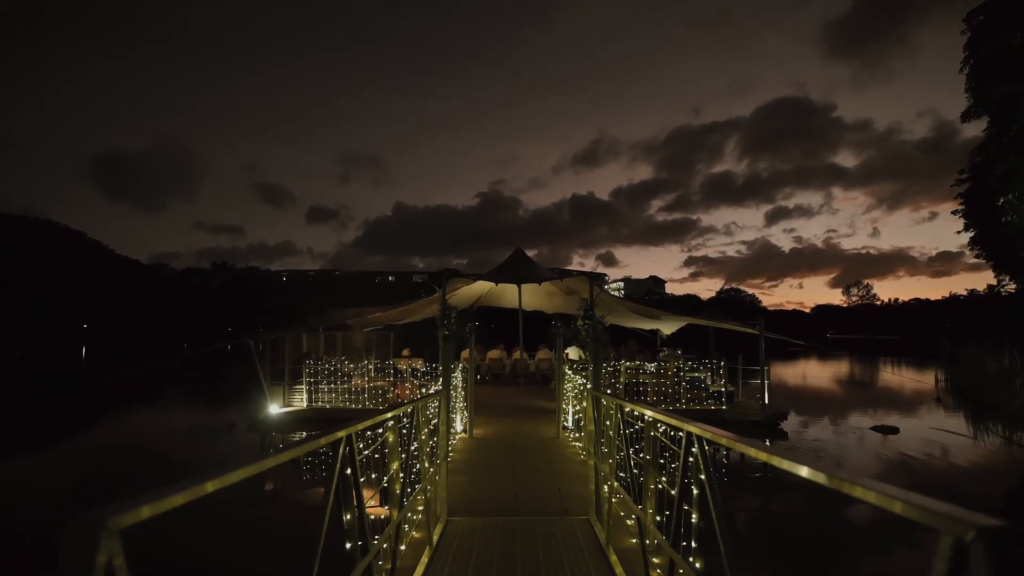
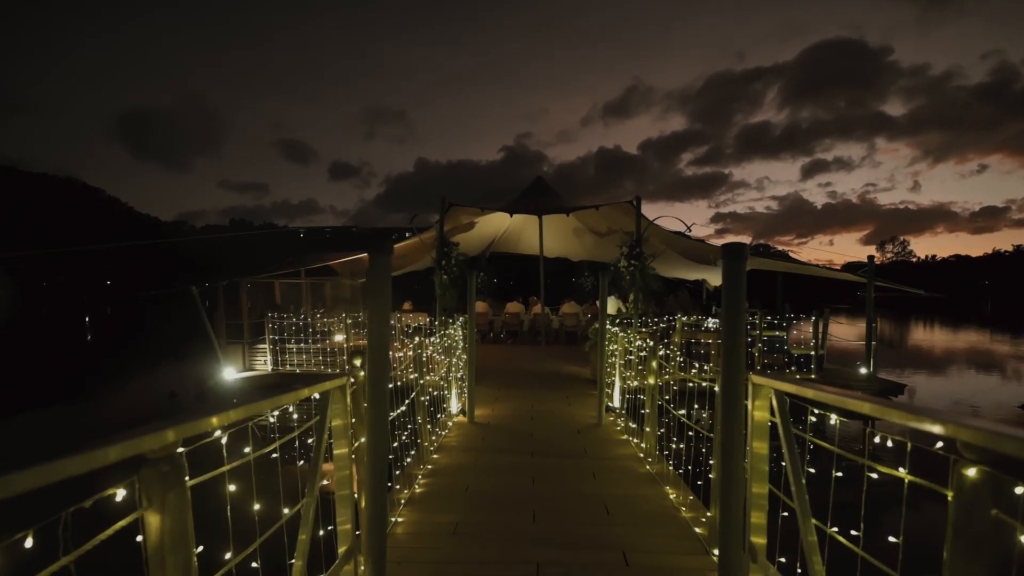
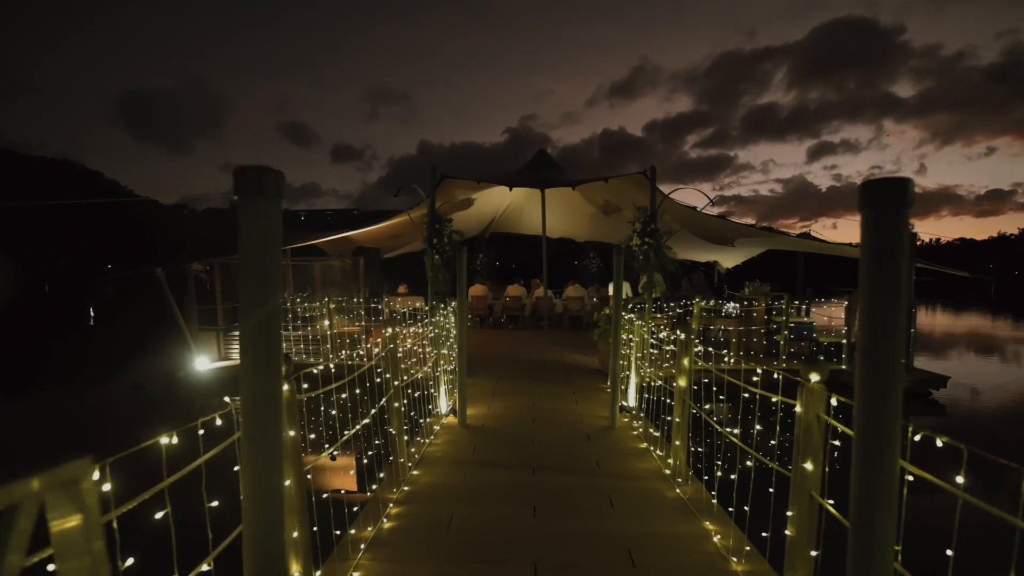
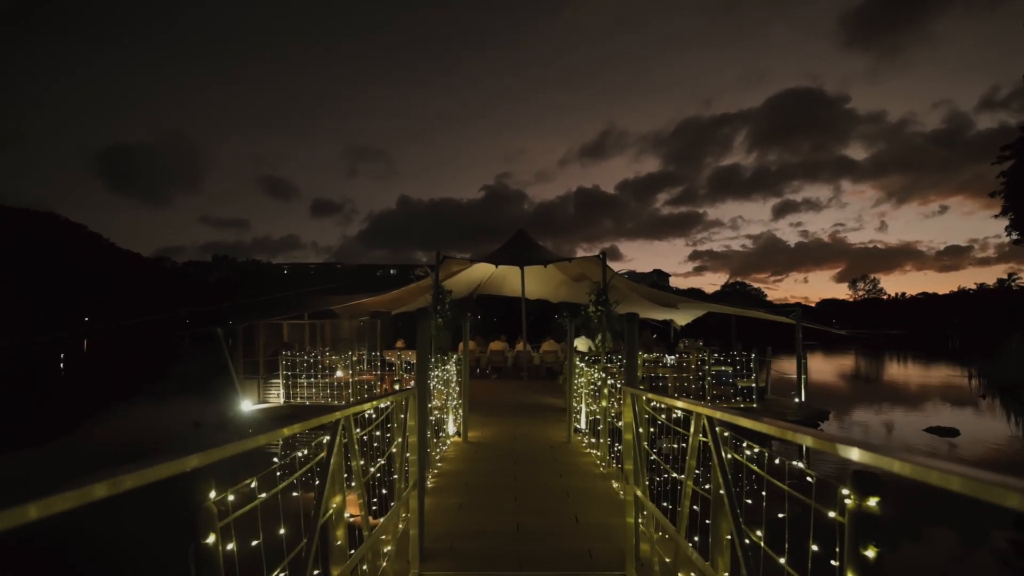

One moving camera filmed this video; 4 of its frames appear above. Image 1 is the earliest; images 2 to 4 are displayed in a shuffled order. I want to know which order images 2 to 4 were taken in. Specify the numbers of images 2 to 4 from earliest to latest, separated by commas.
4, 2, 3
